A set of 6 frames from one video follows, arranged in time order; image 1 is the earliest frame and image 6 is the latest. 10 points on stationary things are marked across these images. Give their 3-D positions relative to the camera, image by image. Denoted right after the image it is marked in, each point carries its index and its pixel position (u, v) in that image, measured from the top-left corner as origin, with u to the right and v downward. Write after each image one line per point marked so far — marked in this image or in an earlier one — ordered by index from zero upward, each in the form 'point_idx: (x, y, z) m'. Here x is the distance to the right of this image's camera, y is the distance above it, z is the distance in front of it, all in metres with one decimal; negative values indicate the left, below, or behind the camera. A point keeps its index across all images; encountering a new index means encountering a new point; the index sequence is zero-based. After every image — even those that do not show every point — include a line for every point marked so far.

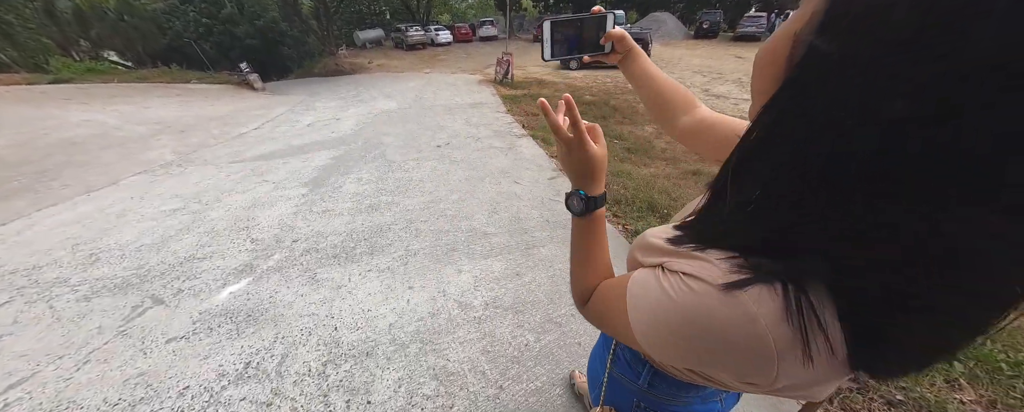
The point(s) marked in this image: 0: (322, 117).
0: (-5.2, +2.4, +8.3) m
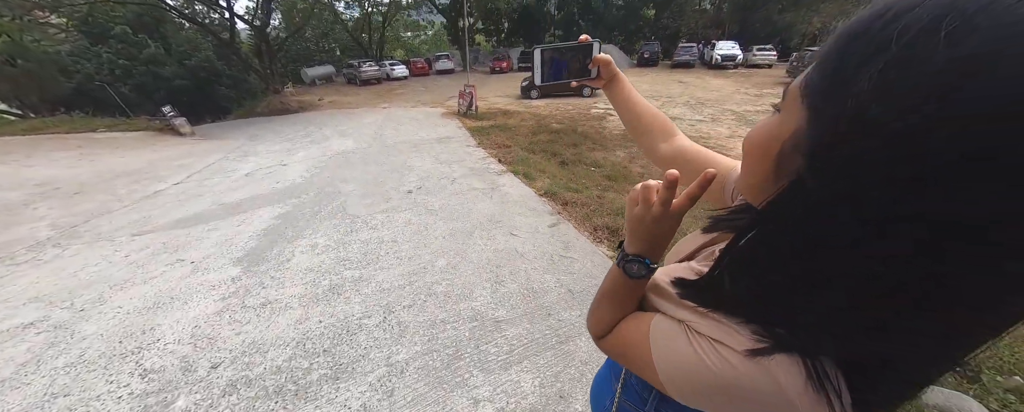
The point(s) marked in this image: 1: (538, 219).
0: (-5.8, +1.0, +7.2) m
1: (+0.3, -0.2, +3.4) m
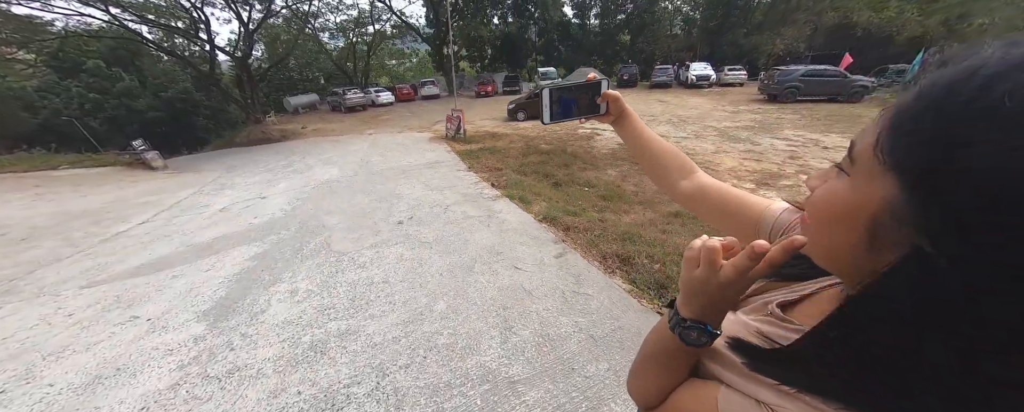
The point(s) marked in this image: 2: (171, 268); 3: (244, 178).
0: (-6.0, +0.2, +6.8) m
1: (+0.3, -0.5, +3.2) m
2: (-4.0, -0.7, +3.5) m
3: (-7.7, +0.8, +8.7) m
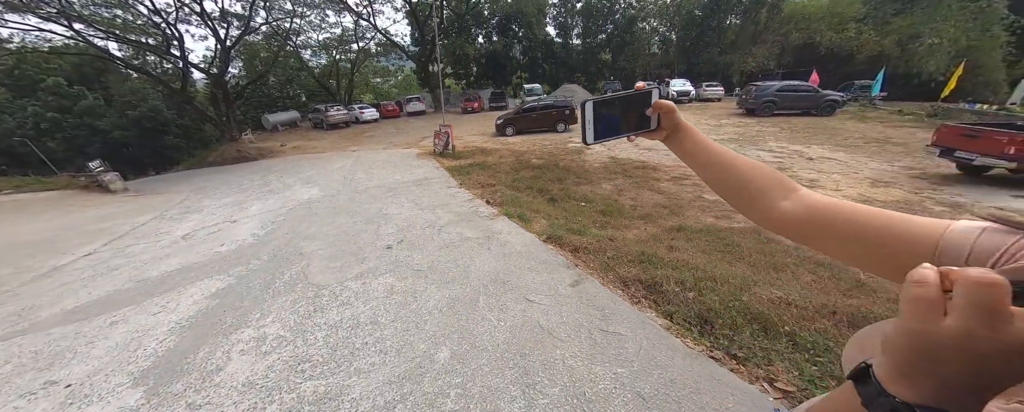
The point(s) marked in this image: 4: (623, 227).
0: (-6.1, -0.3, +6.2) m
1: (+0.4, -0.6, +2.8) m
2: (-3.9, -1.0, +2.9) m
3: (-7.9, +0.2, +8.1) m
4: (+2.1, -0.4, +5.6) m
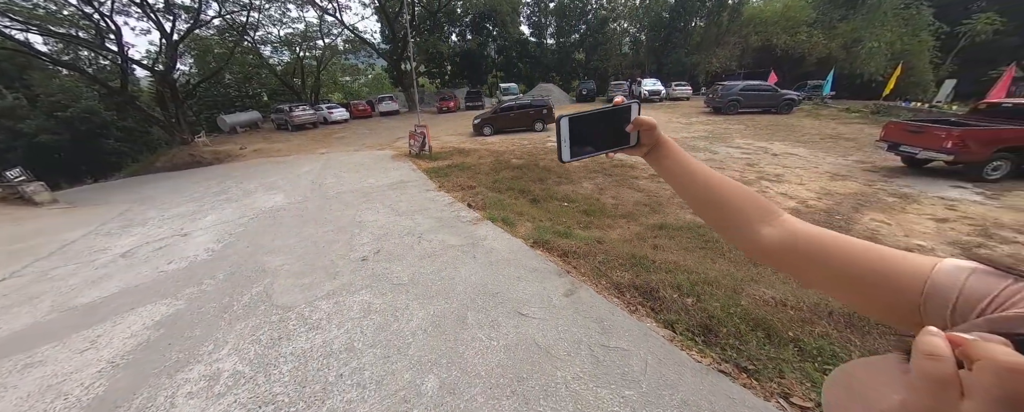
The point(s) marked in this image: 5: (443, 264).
0: (-6.4, -0.5, +5.5) m
1: (+0.3, -0.7, +2.6) m
2: (-4.0, -1.2, +2.5) m
3: (-8.4, -0.1, +7.3) m
4: (+1.7, -0.4, +5.6) m
5: (-0.7, -0.6, +3.3) m
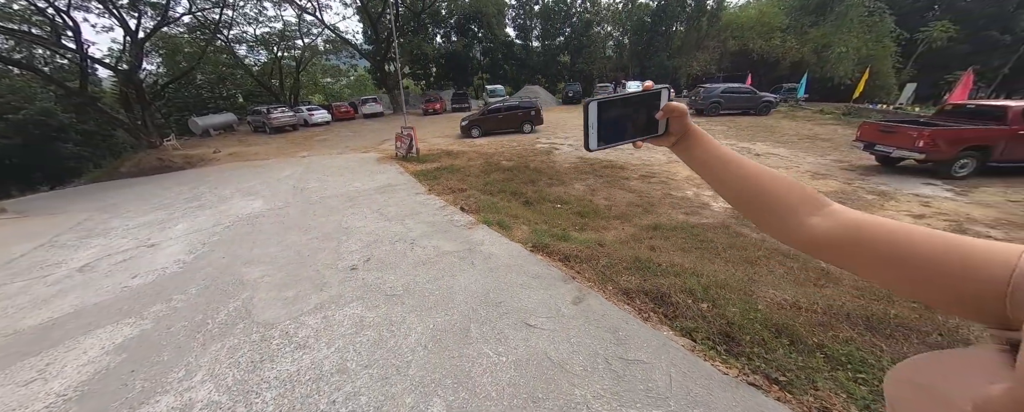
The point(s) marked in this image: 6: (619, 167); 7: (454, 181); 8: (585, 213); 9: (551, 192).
0: (-6.5, -0.7, +5.1) m
1: (+0.3, -0.7, +2.5) m
2: (-3.9, -1.3, +2.1) m
3: (-8.6, -0.3, +6.7) m
4: (+1.6, -0.4, +5.5) m
5: (-0.7, -0.7, +3.1) m
6: (+3.4, +1.2, +9.7) m
7: (-1.5, +0.6, +7.8) m
8: (+1.5, -0.1, +6.3) m
9: (+1.0, +0.3, +7.5) m
